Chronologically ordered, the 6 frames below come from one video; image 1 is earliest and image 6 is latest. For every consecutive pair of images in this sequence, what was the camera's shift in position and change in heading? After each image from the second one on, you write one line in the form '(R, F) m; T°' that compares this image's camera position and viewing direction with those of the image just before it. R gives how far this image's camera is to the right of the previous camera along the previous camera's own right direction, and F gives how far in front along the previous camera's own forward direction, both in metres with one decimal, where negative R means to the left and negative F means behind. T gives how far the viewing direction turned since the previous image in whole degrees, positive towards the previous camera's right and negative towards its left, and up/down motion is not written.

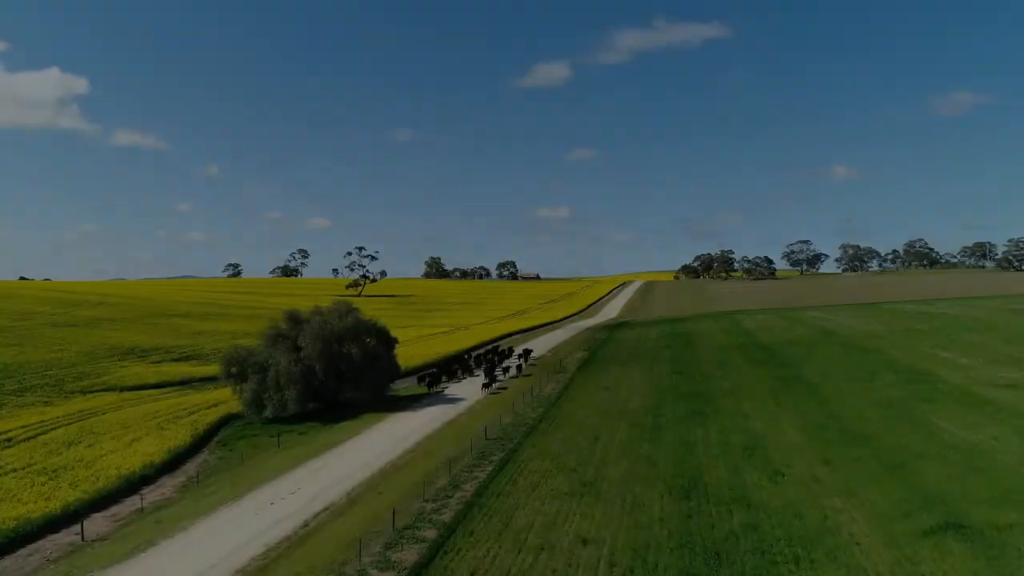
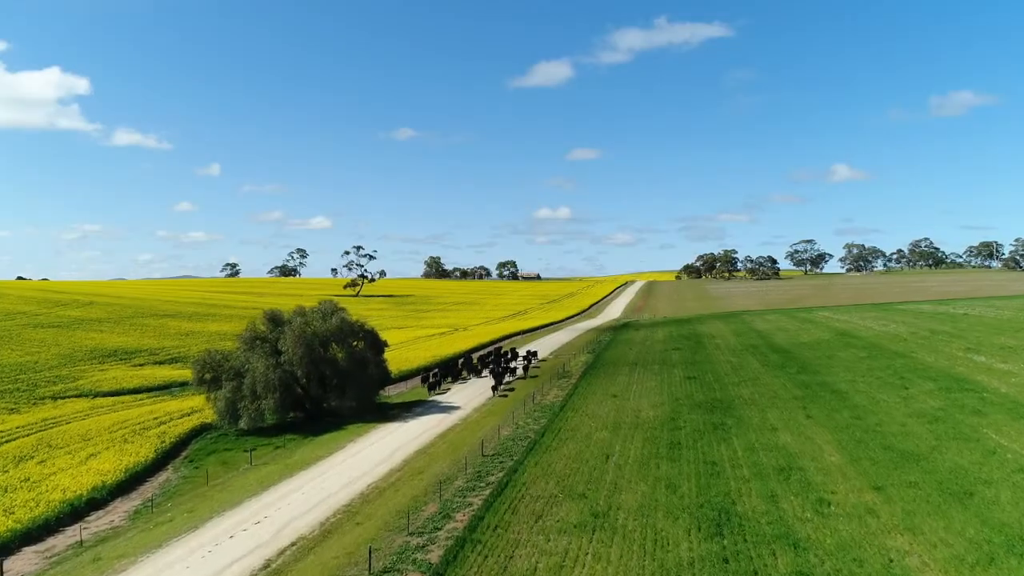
(0.0, +3.3) m; 0°
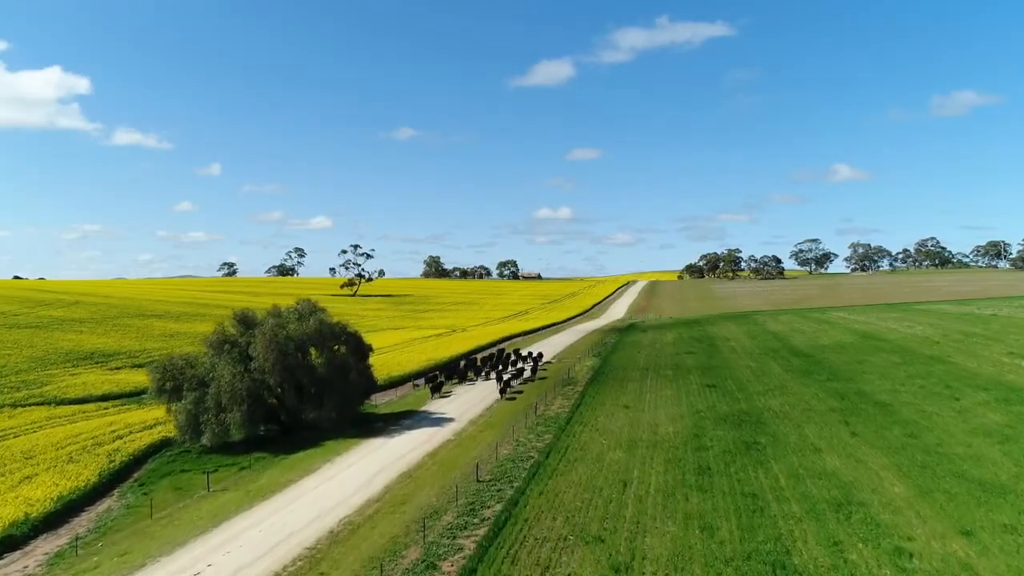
(0.0, +4.0) m; 0°
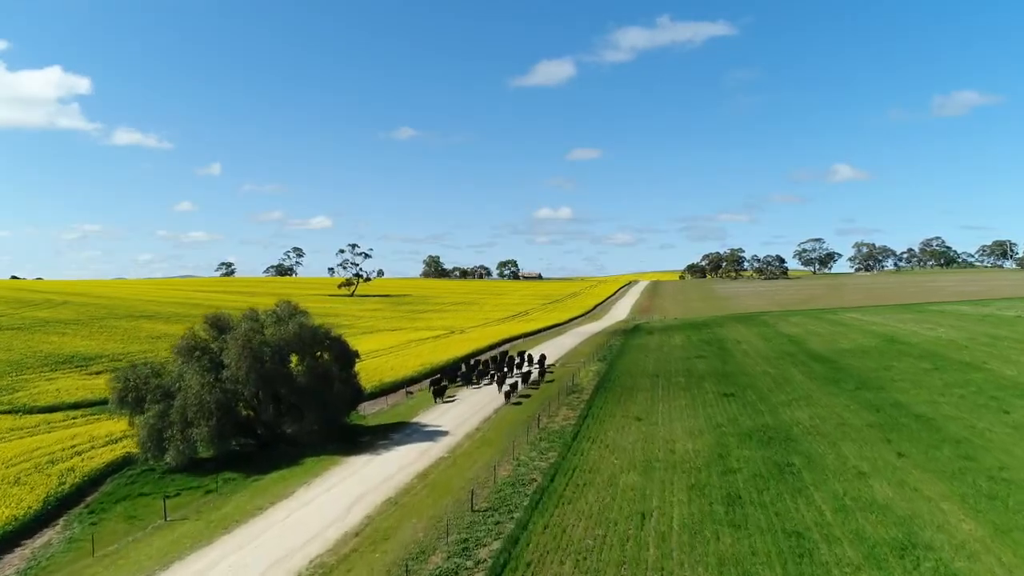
(0.0, +3.1) m; 0°
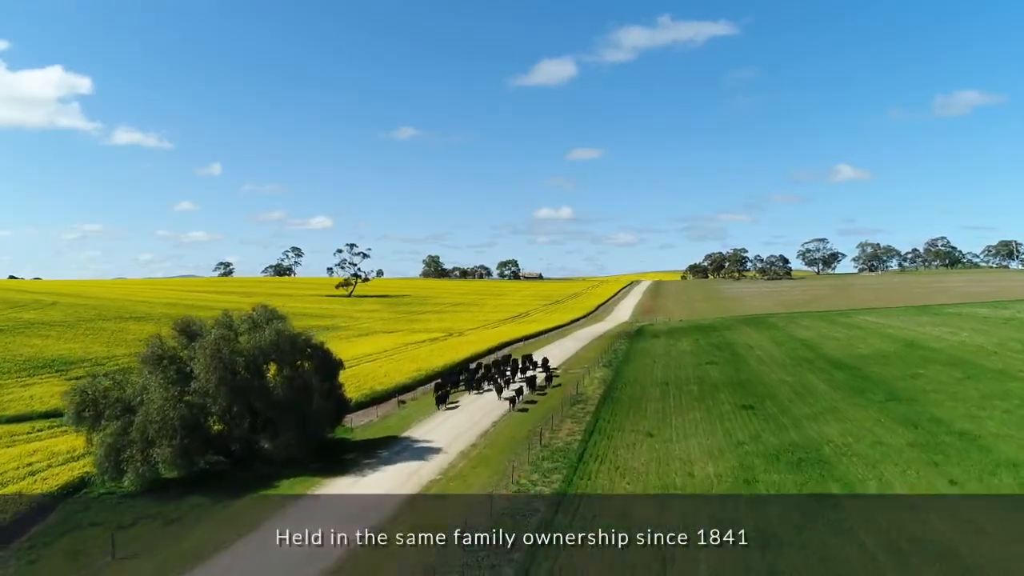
(0.0, +2.8) m; 0°
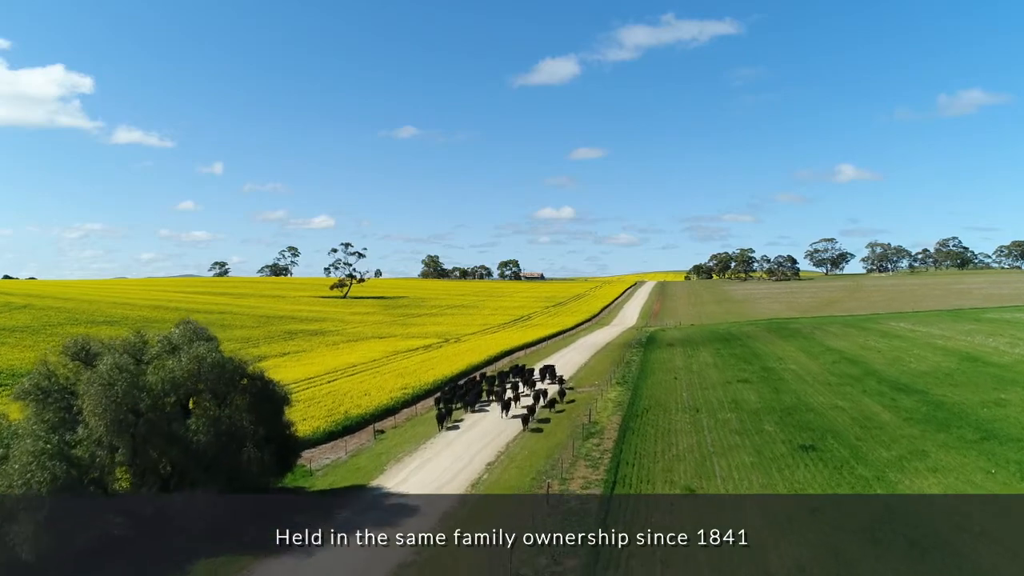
(+0.1, +6.6) m; 0°
